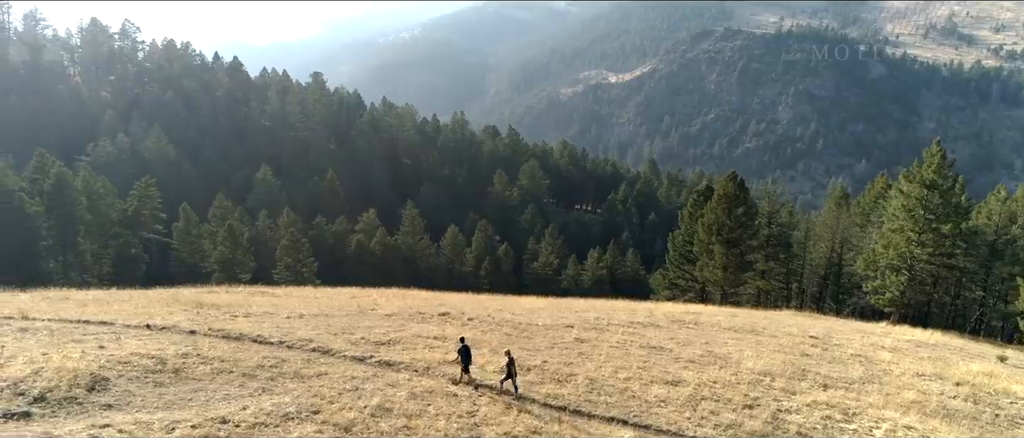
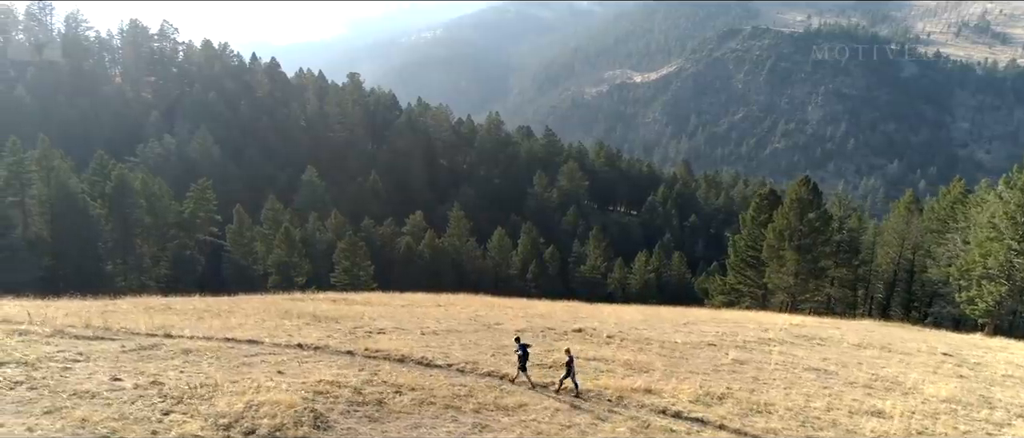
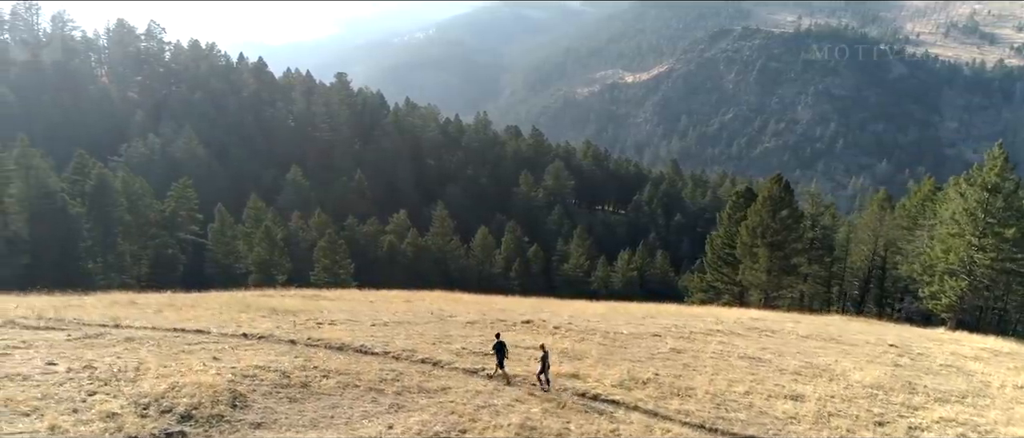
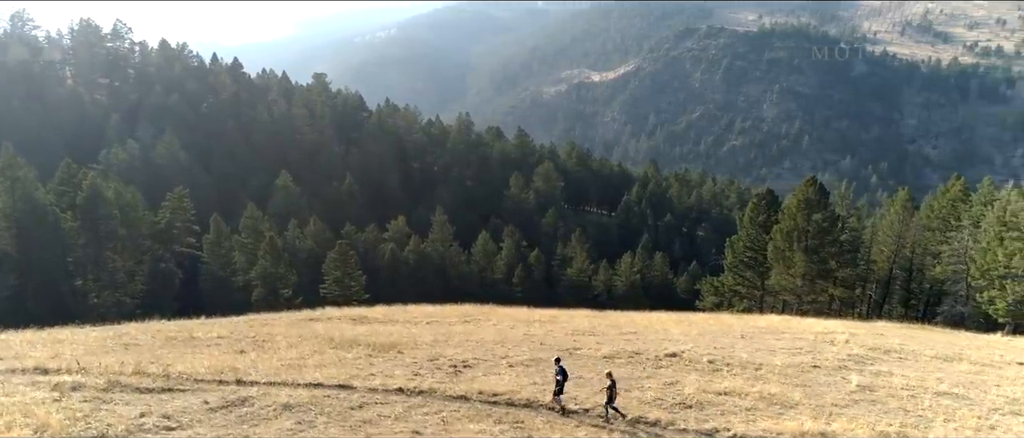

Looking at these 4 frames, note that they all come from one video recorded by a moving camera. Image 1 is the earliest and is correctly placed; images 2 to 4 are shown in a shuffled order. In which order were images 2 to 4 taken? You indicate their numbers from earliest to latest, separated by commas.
3, 2, 4
